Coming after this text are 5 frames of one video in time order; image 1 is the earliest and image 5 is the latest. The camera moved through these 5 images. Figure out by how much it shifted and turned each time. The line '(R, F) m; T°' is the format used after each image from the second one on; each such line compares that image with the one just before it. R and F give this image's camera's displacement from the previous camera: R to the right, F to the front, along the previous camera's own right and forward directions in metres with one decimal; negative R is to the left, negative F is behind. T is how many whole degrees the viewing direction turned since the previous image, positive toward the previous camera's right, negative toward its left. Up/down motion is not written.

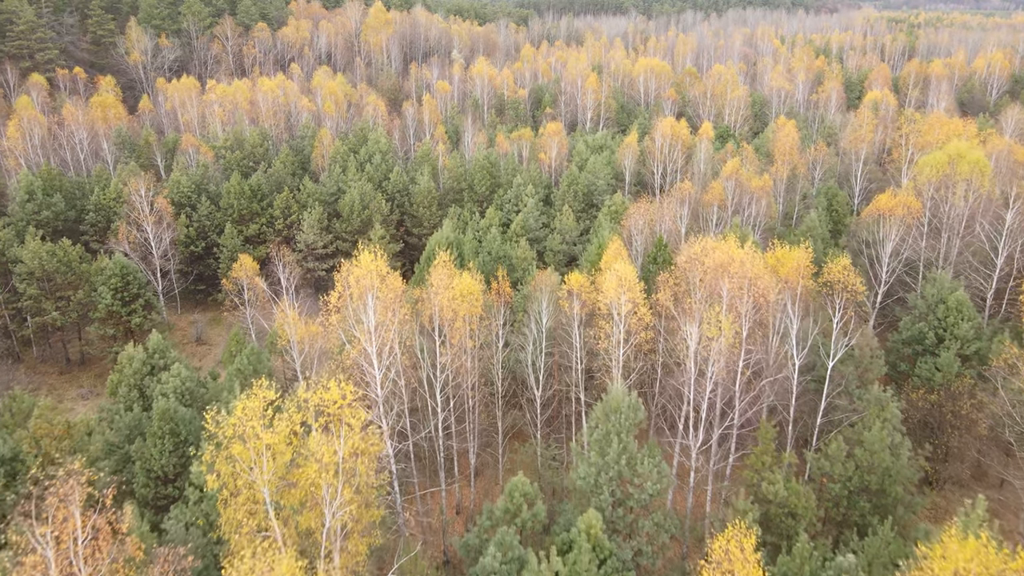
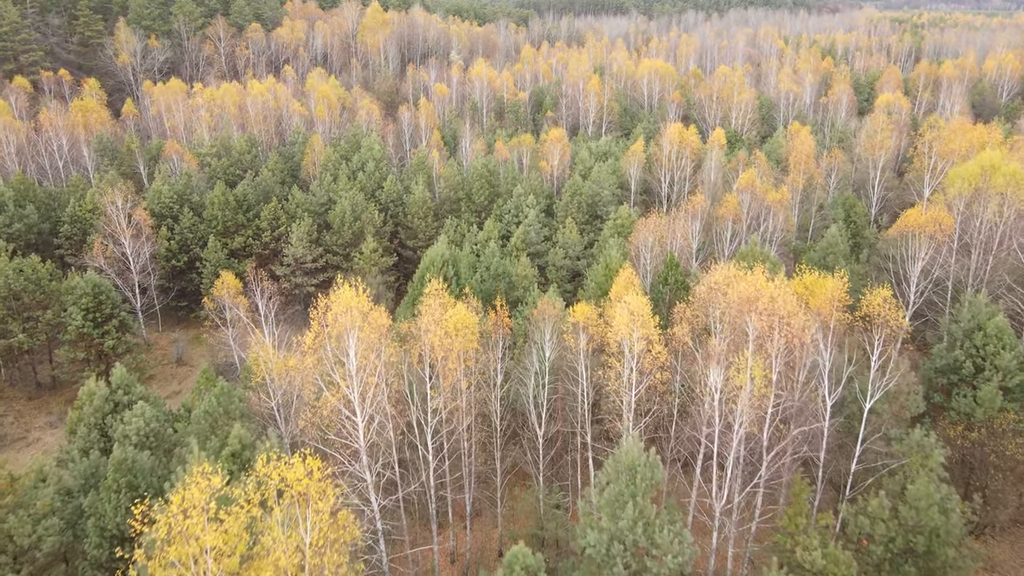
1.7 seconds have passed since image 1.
(0.0, +2.6) m; 0°
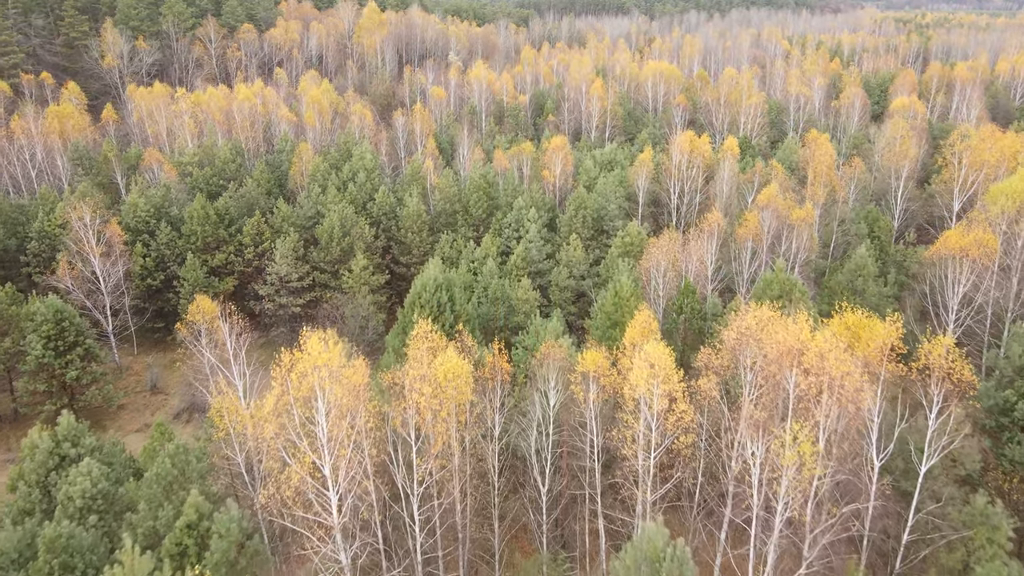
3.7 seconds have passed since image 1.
(0.0, +3.1) m; 0°
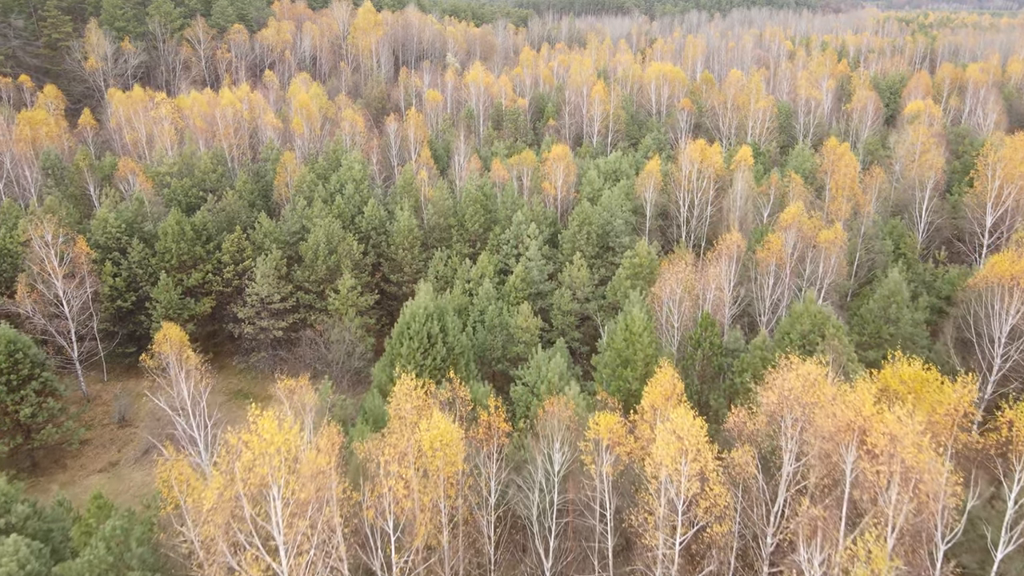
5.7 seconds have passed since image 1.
(0.0, +3.1) m; 0°
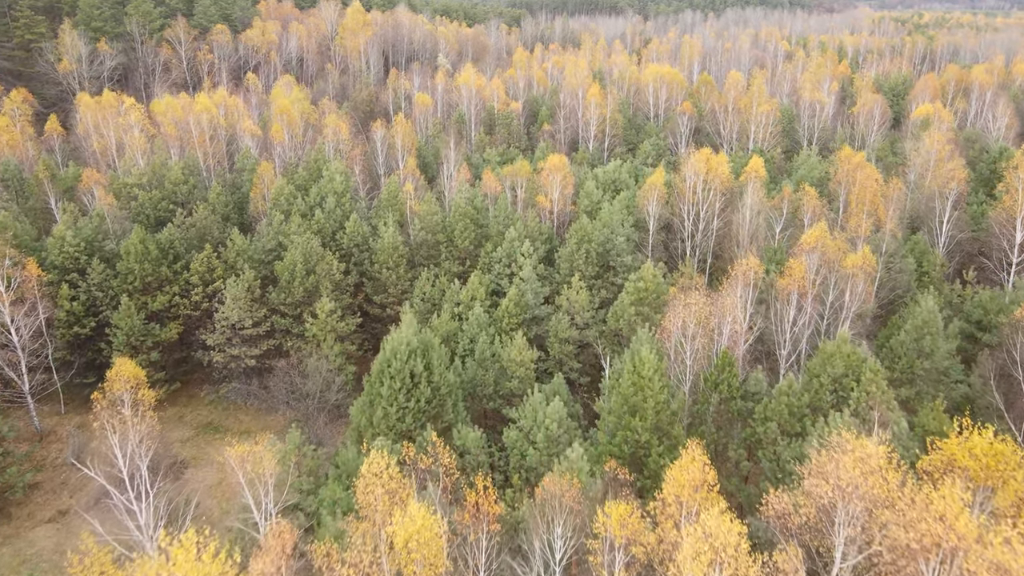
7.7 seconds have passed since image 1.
(+0.1, +3.1) m; +1°
